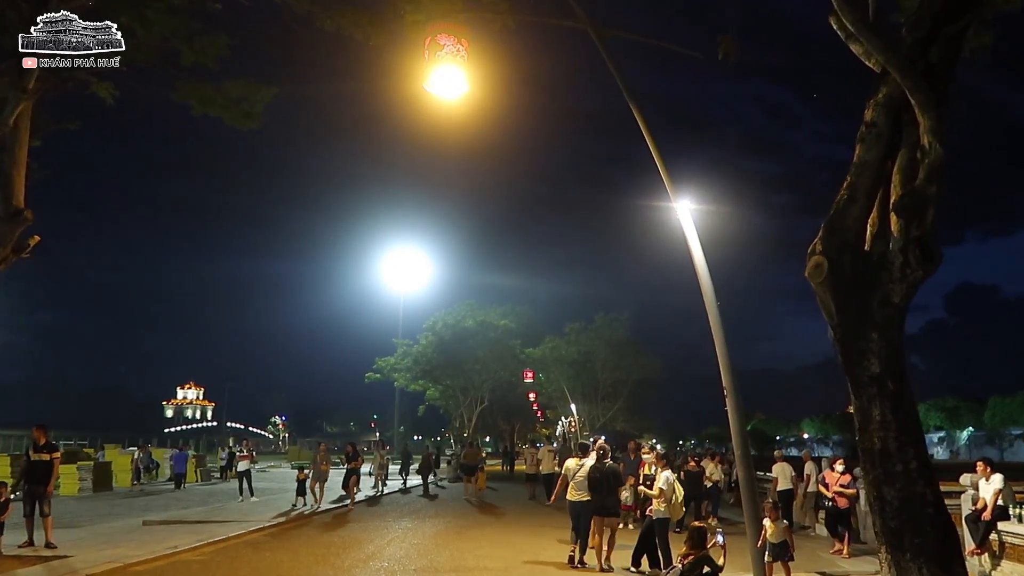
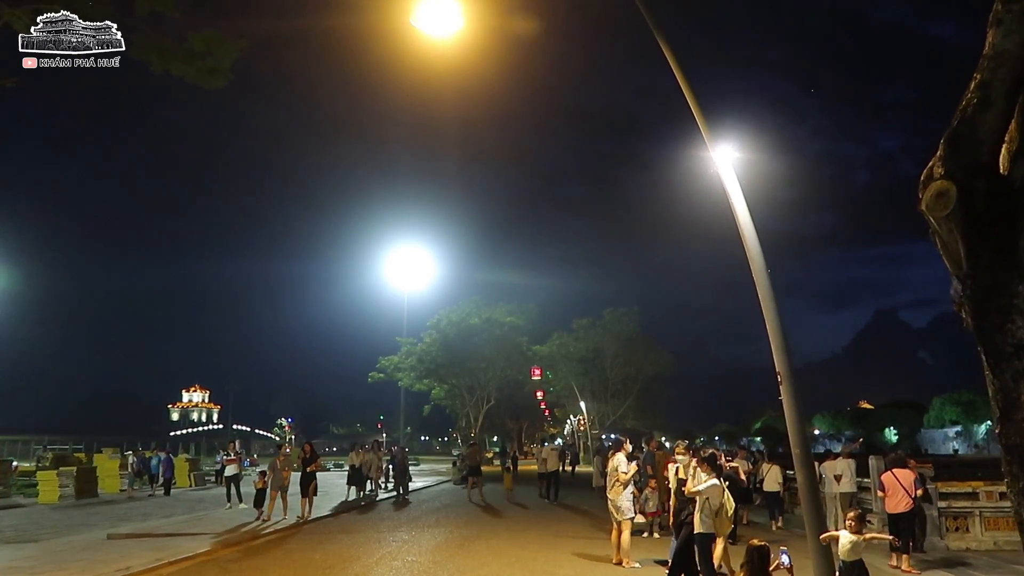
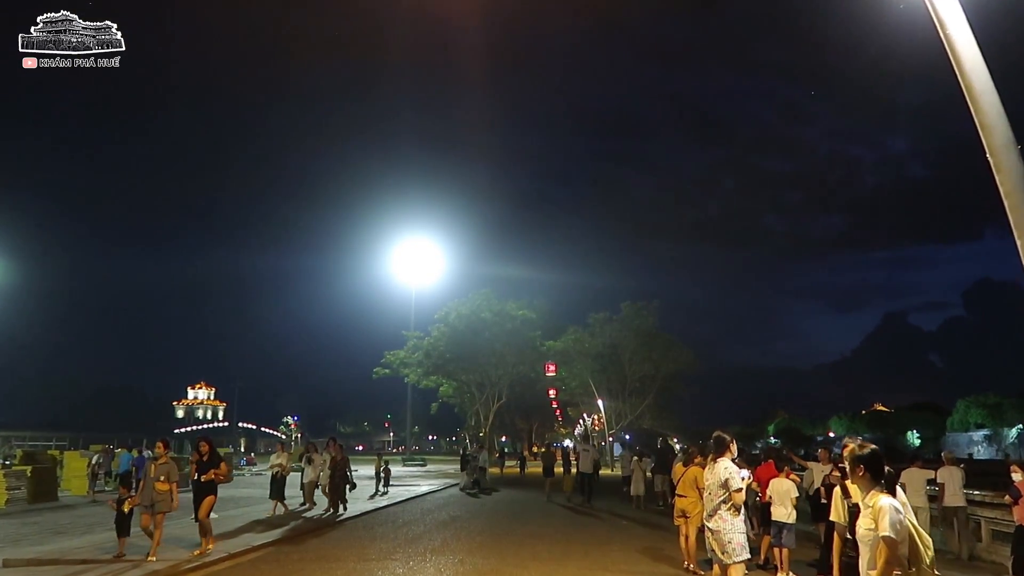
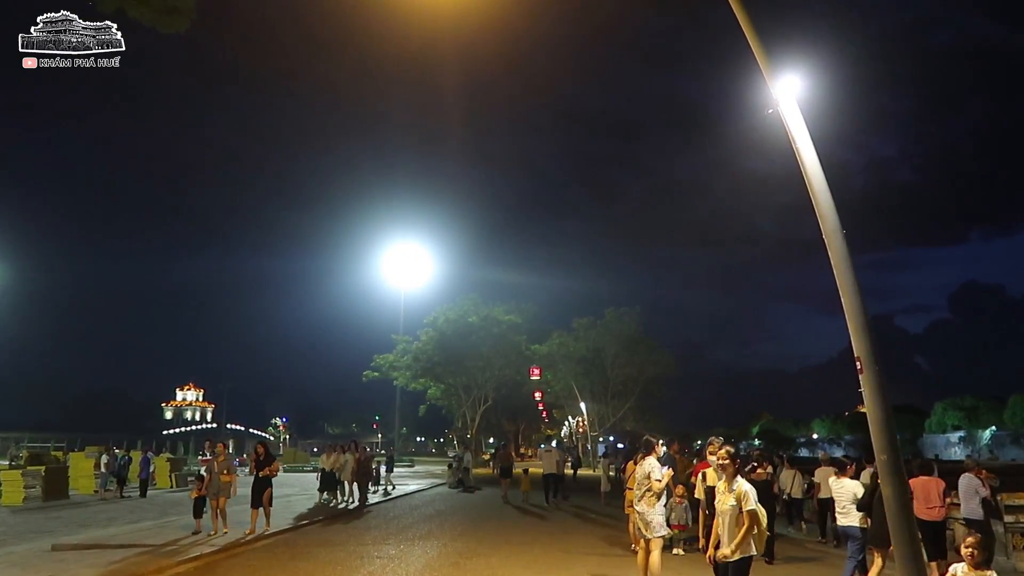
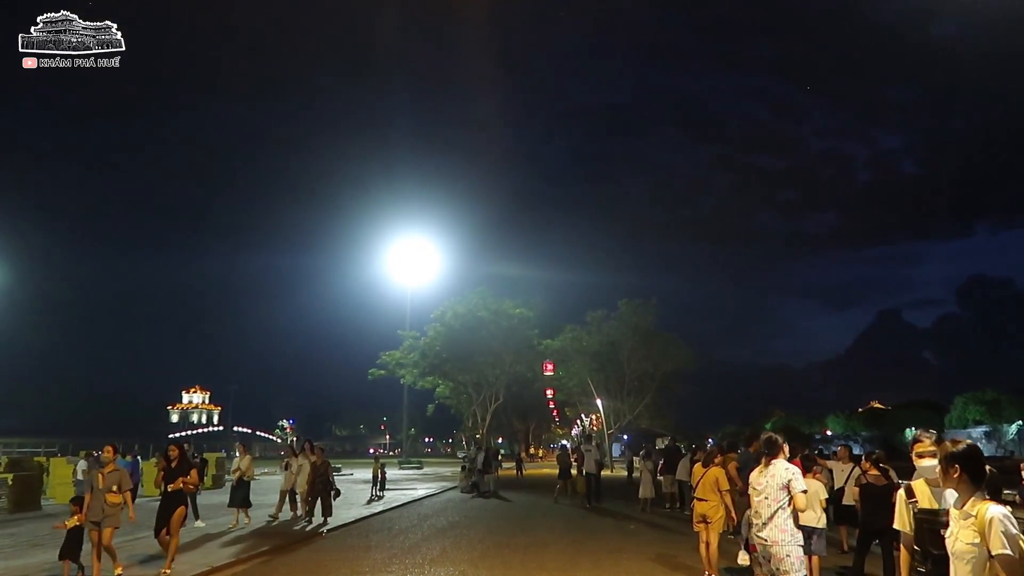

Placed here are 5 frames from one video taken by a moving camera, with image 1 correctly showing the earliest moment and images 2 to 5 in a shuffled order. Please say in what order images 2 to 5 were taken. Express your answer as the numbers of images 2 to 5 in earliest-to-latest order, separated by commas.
2, 4, 3, 5
